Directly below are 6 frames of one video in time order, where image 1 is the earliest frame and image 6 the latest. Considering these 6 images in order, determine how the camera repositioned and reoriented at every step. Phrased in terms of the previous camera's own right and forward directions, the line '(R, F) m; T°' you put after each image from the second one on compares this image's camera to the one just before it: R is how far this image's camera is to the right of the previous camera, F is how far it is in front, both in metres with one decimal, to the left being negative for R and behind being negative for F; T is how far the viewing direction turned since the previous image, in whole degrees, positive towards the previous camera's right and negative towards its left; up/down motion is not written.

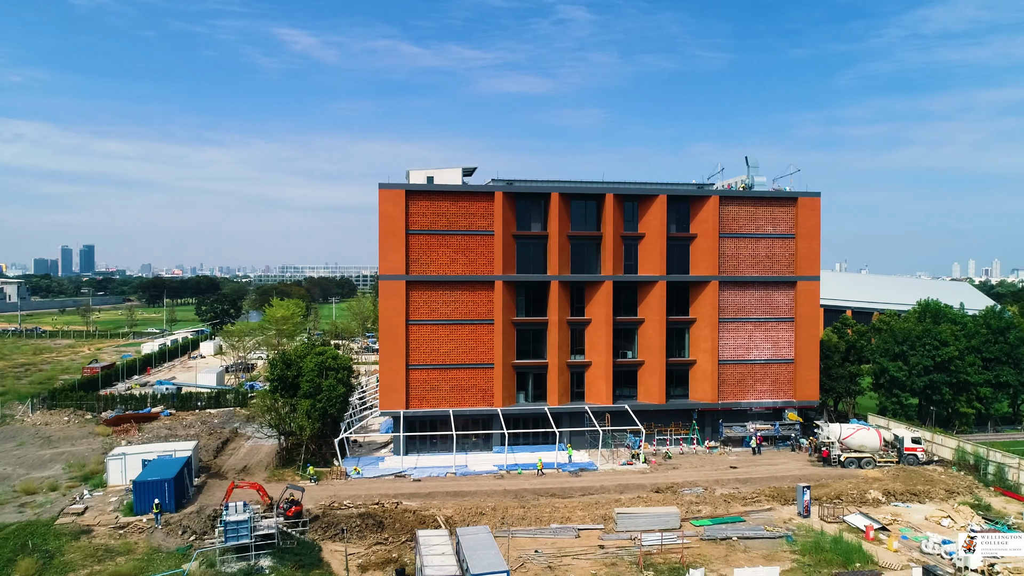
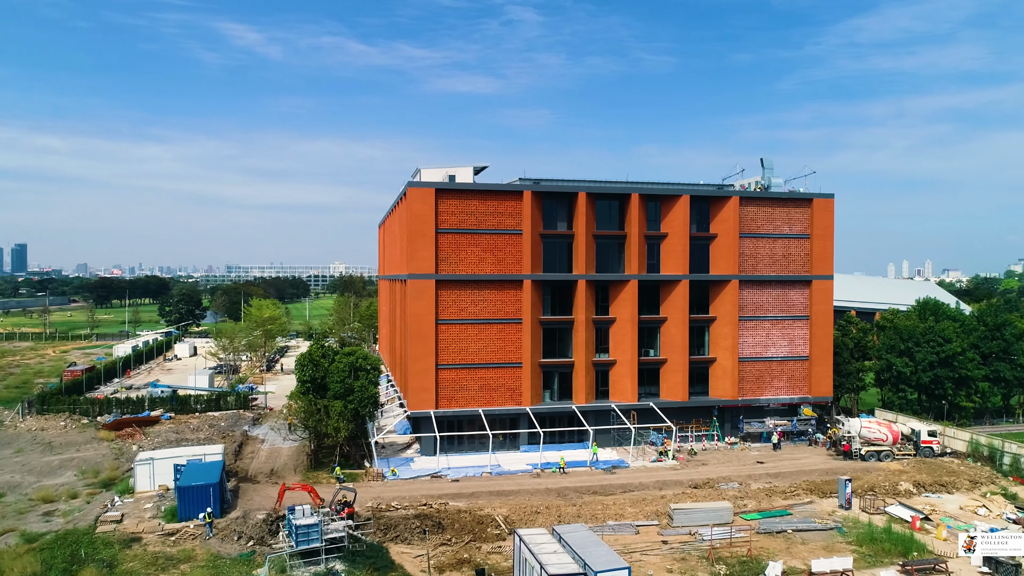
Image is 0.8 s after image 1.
(-4.8, +0.2) m; +4°
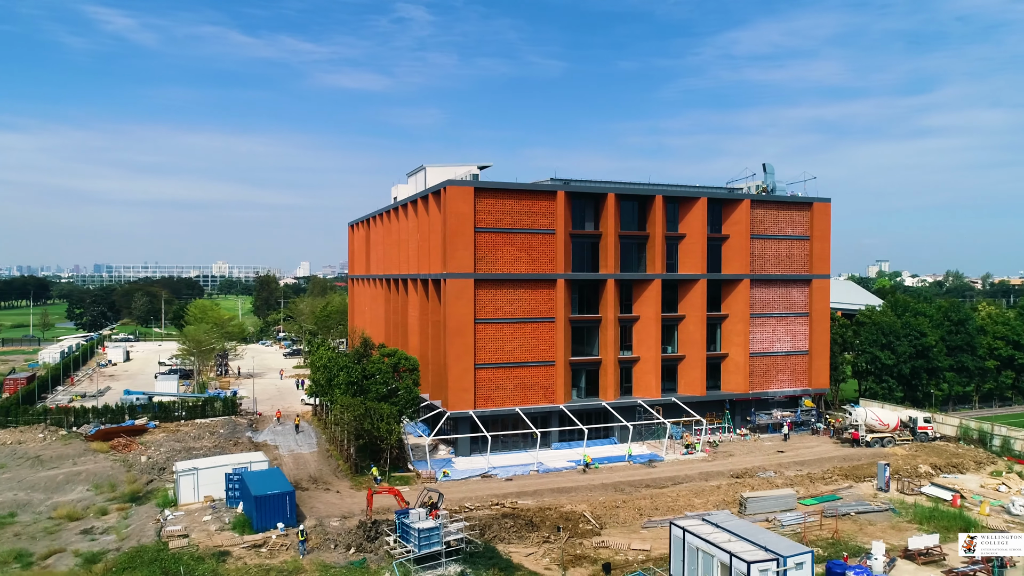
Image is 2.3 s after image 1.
(-8.6, +0.4) m; +8°
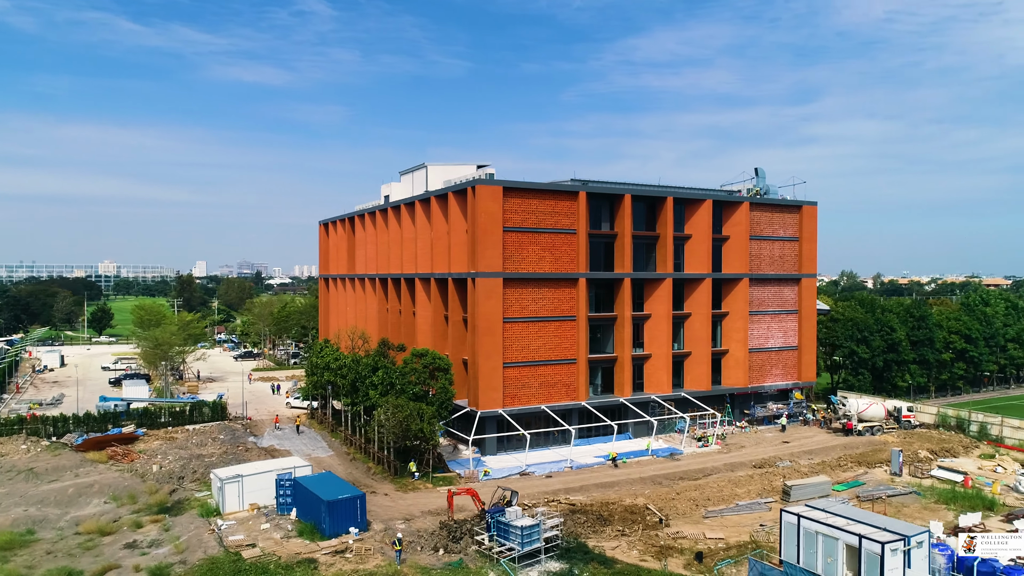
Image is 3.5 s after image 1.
(-7.2, +0.1) m; +7°
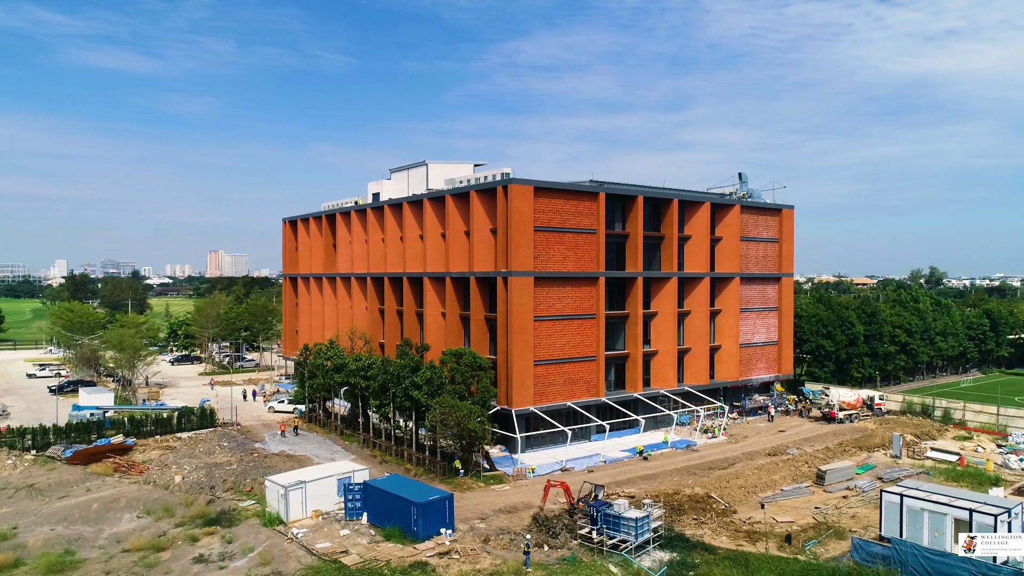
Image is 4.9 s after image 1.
(-8.5, +0.3) m; +9°
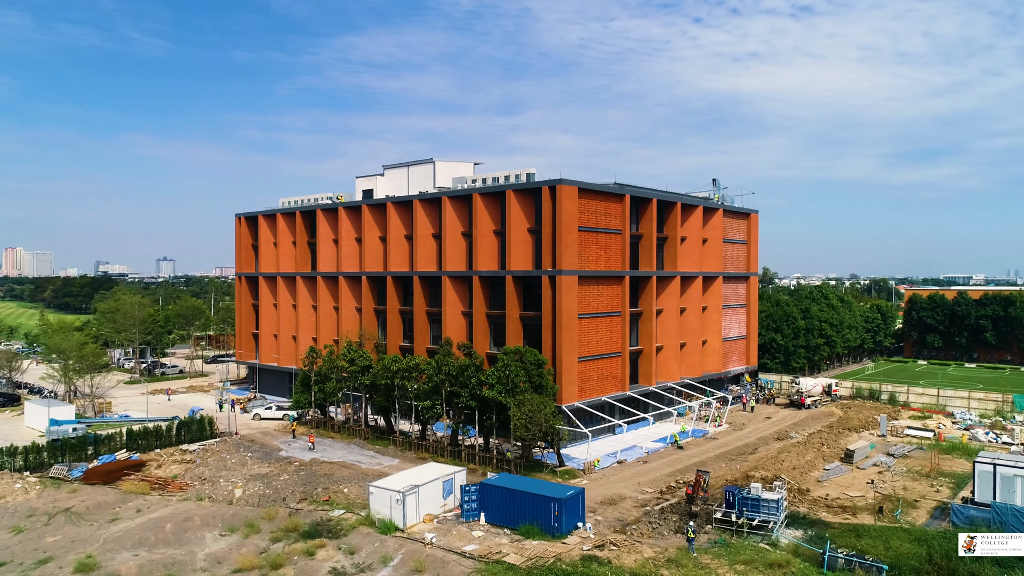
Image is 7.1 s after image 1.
(-12.2, +0.8) m; +12°
